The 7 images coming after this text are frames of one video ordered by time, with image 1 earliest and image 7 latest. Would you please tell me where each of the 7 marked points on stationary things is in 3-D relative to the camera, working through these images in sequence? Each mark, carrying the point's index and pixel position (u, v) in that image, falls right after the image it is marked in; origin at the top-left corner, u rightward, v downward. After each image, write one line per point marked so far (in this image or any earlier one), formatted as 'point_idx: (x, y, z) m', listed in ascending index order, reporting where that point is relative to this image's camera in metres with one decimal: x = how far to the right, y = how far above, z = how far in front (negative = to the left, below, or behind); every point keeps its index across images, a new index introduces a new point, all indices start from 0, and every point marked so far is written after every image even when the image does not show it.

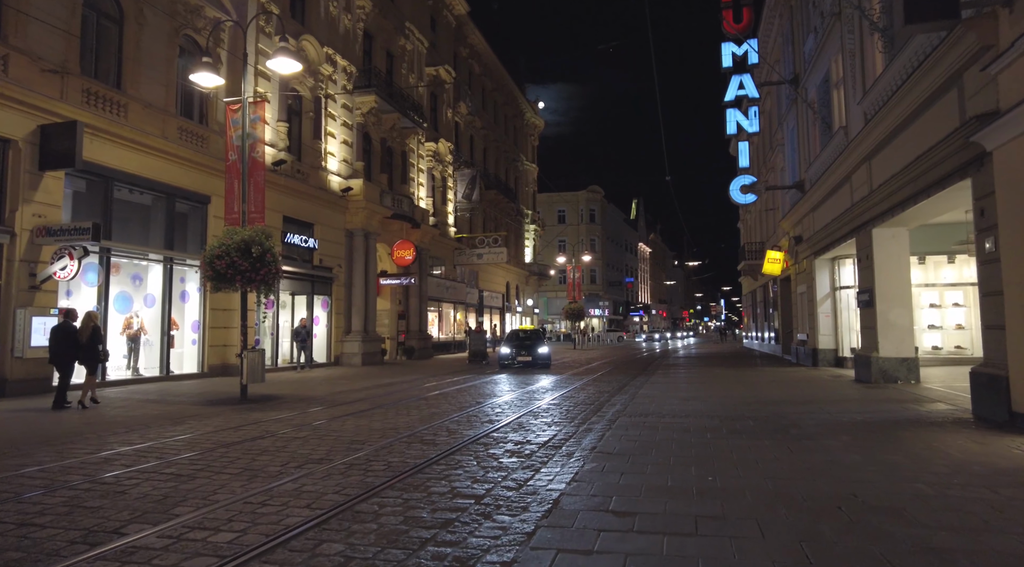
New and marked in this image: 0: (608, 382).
0: (+2.4, -2.5, +17.4) m
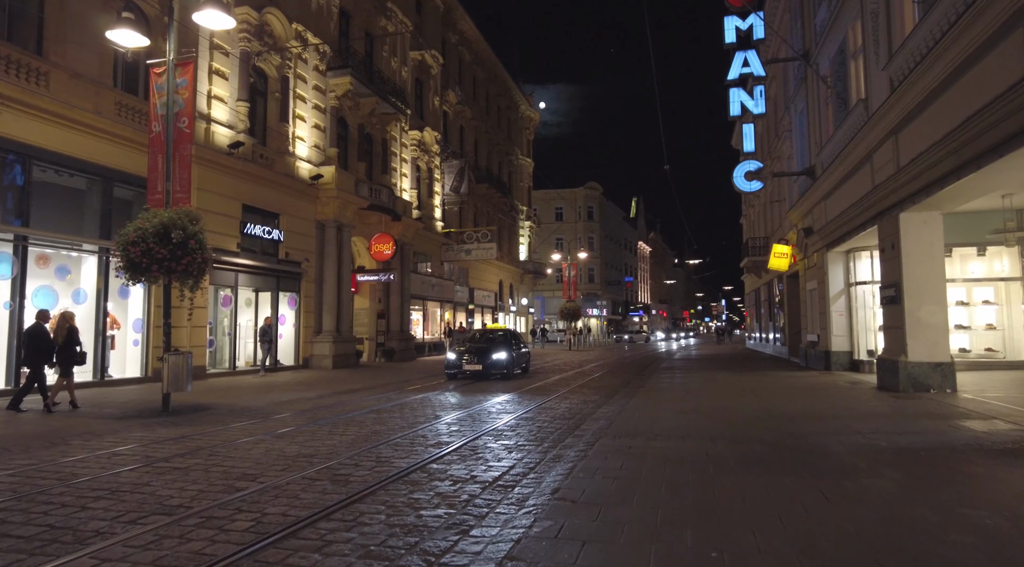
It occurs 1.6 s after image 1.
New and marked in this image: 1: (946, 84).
0: (+1.9, -2.3, +15.3) m
1: (+7.2, +3.3, +11.9) m
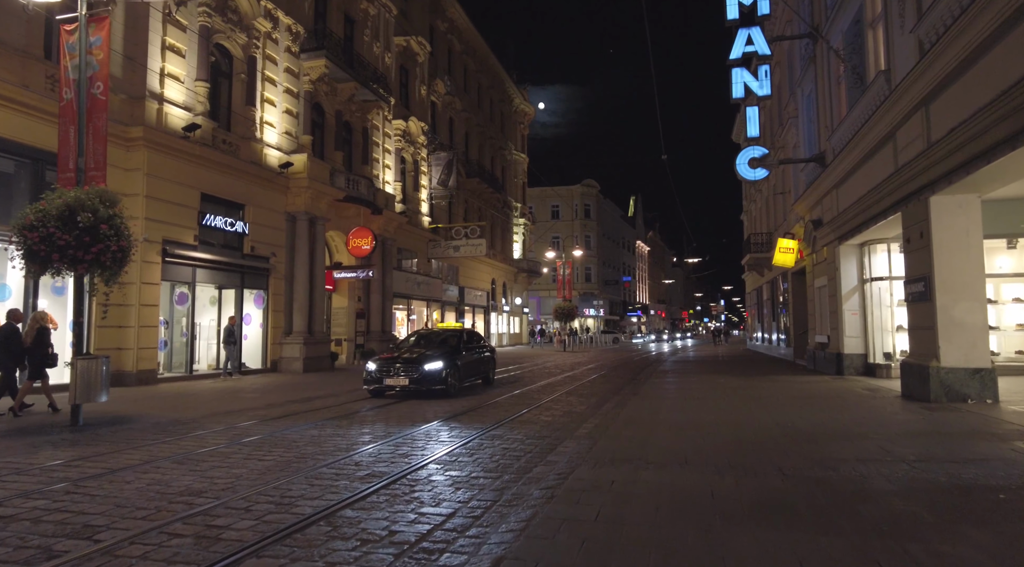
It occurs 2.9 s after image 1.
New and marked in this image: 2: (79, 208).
0: (+1.4, -2.2, +13.6) m
1: (+6.8, +3.4, +10.2) m
2: (-5.9, +1.0, +9.8) m
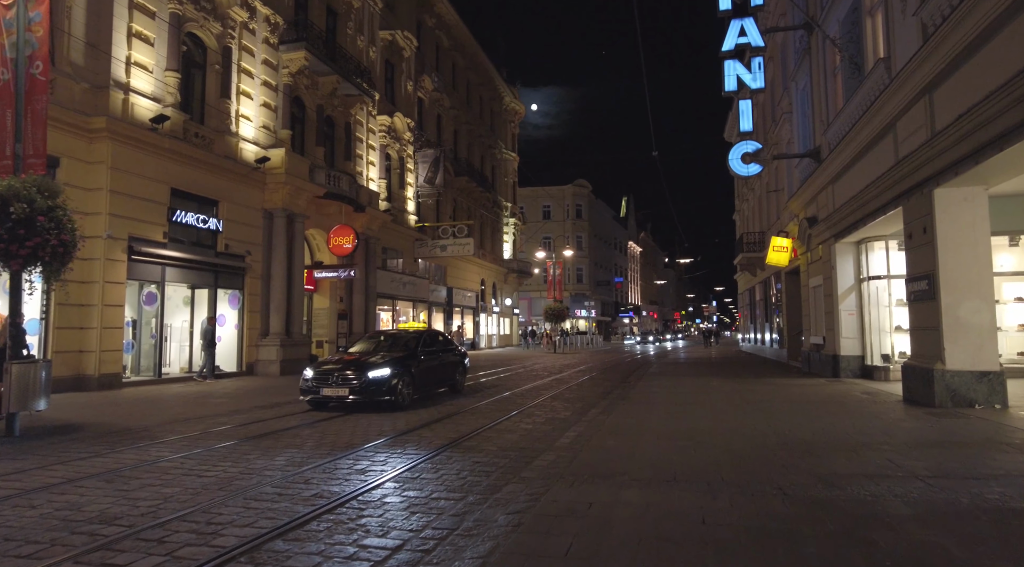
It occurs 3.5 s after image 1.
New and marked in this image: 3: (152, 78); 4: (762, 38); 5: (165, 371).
0: (+1.1, -2.2, +12.8) m
1: (+6.5, +3.4, +9.5) m
2: (-6.2, +1.1, +9.0) m
3: (-8.8, +5.0, +17.5) m
4: (+7.0, +6.9, +20.0) m
5: (-9.3, -2.3, +19.1) m
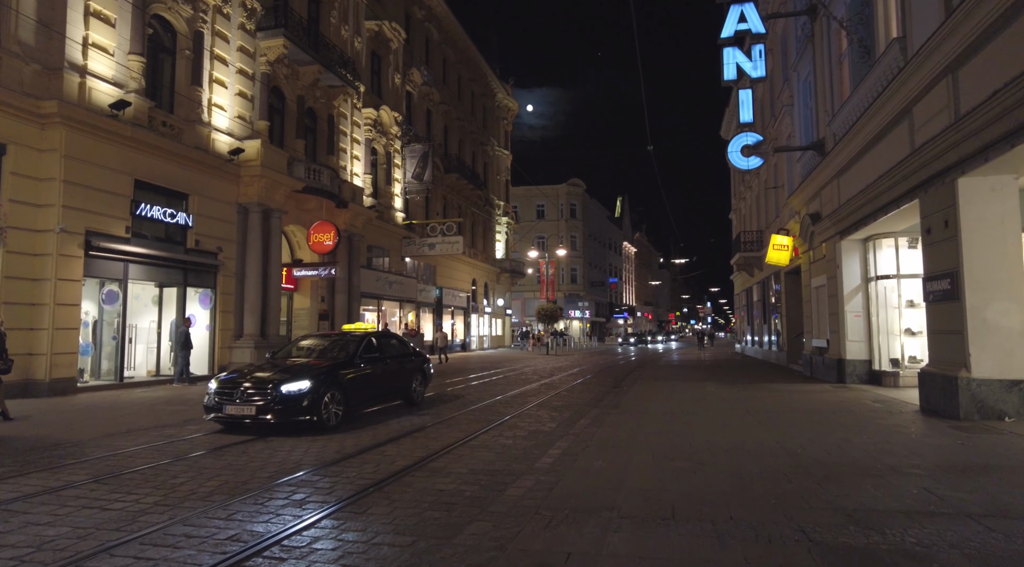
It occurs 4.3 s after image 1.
0: (+0.8, -2.2, +11.8) m
1: (+6.2, +3.5, +8.5) m
2: (-6.5, +1.1, +7.9) m
3: (-9.1, +5.1, +16.3) m
4: (+6.7, +6.9, +19.0) m
5: (-9.6, -2.3, +17.9) m
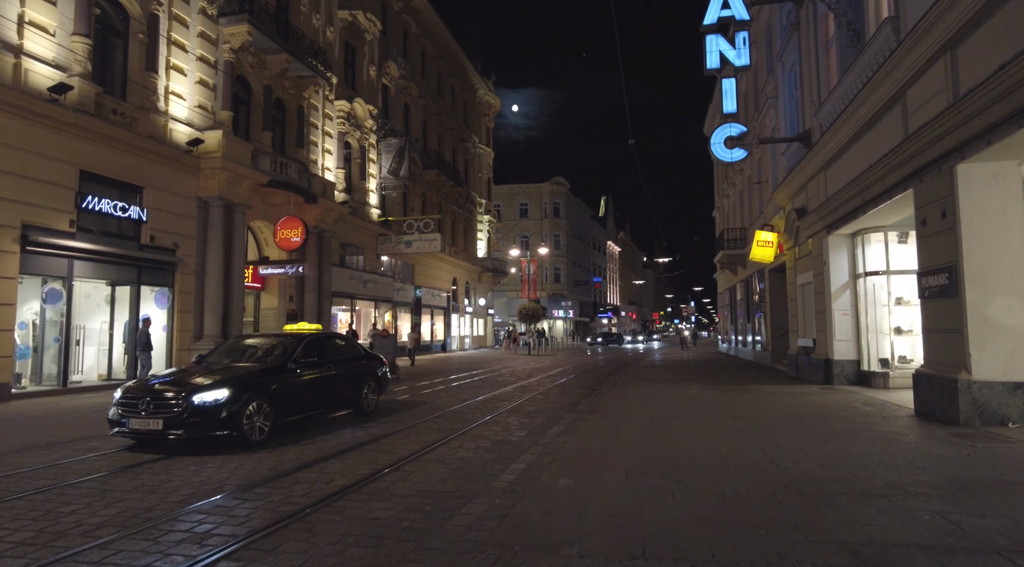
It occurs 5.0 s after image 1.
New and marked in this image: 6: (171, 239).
0: (+0.3, -2.1, +10.9) m
1: (+5.8, +3.5, +7.7) m
2: (-6.9, +1.2, +6.9) m
3: (-9.7, +5.1, +15.2) m
4: (+6.0, +6.9, +18.2) m
5: (-10.3, -2.2, +16.9) m
6: (-9.0, +1.2, +18.8) m
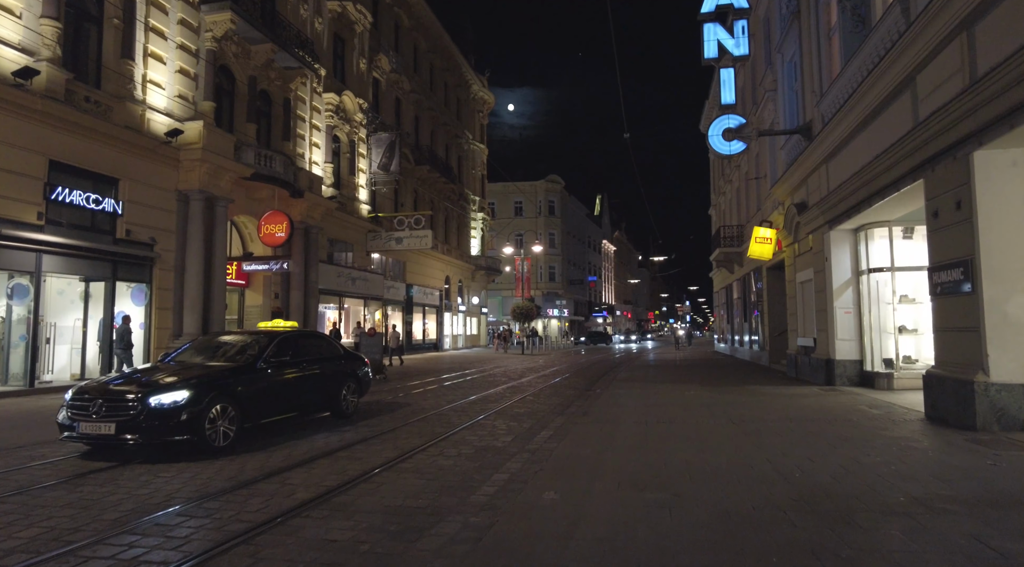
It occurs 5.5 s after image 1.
0: (+0.1, -2.0, +10.3) m
1: (+5.6, +3.6, +7.1) m
2: (-7.1, +1.3, +6.2) m
3: (-9.9, +5.2, +14.5) m
4: (+5.8, +7.0, +17.6) m
5: (-10.5, -2.1, +16.1) m
6: (-9.2, +1.3, +18.1) m
